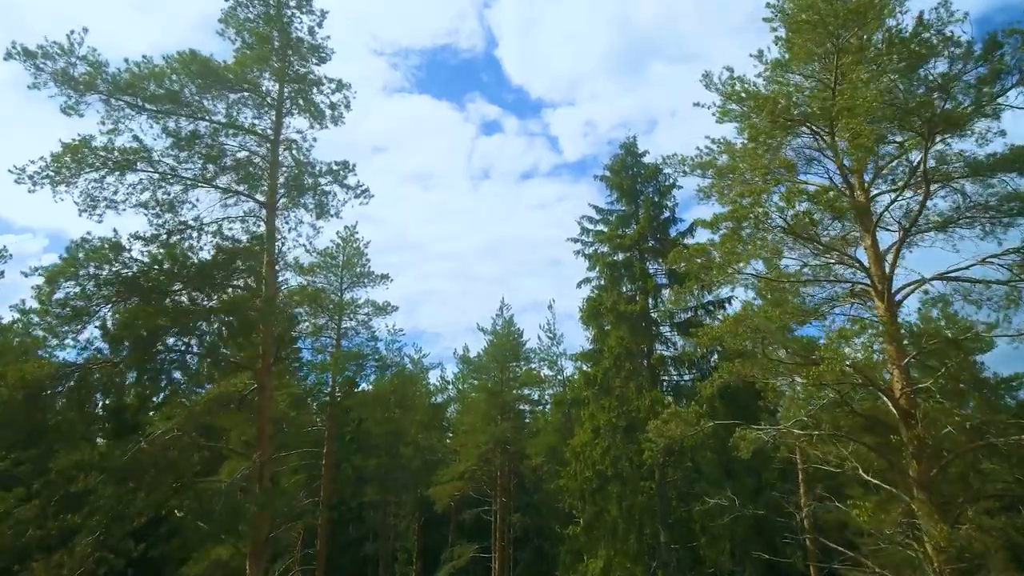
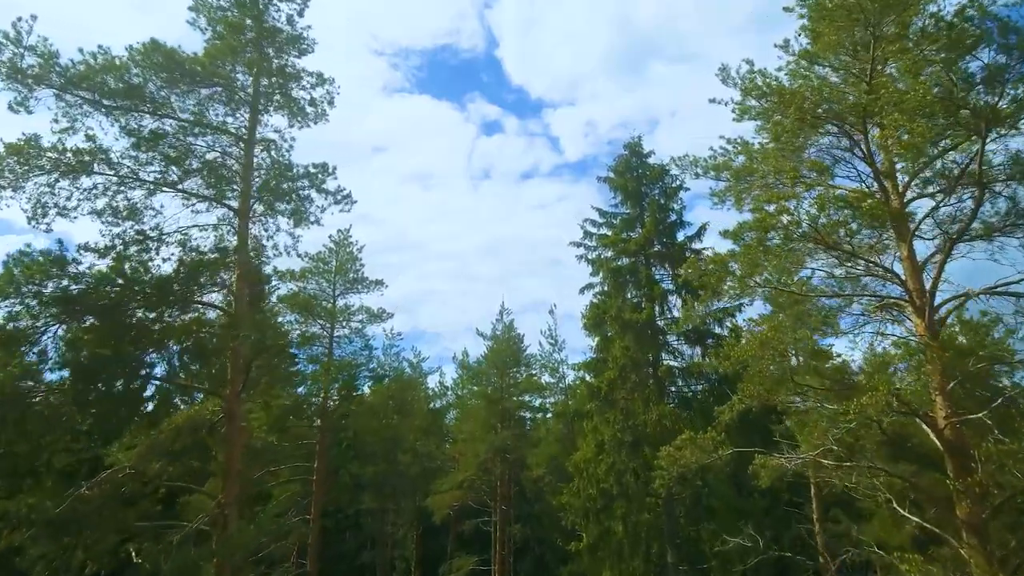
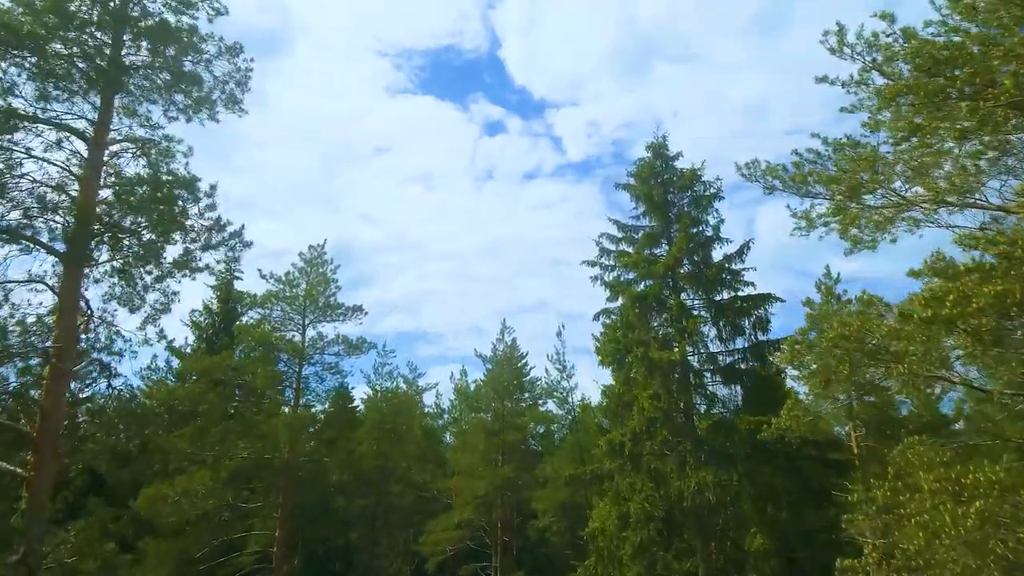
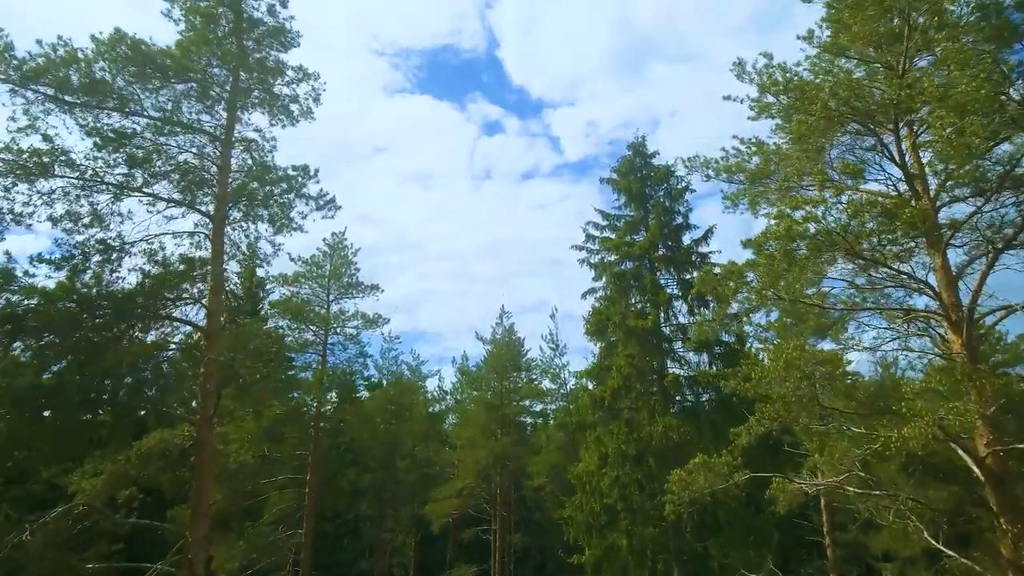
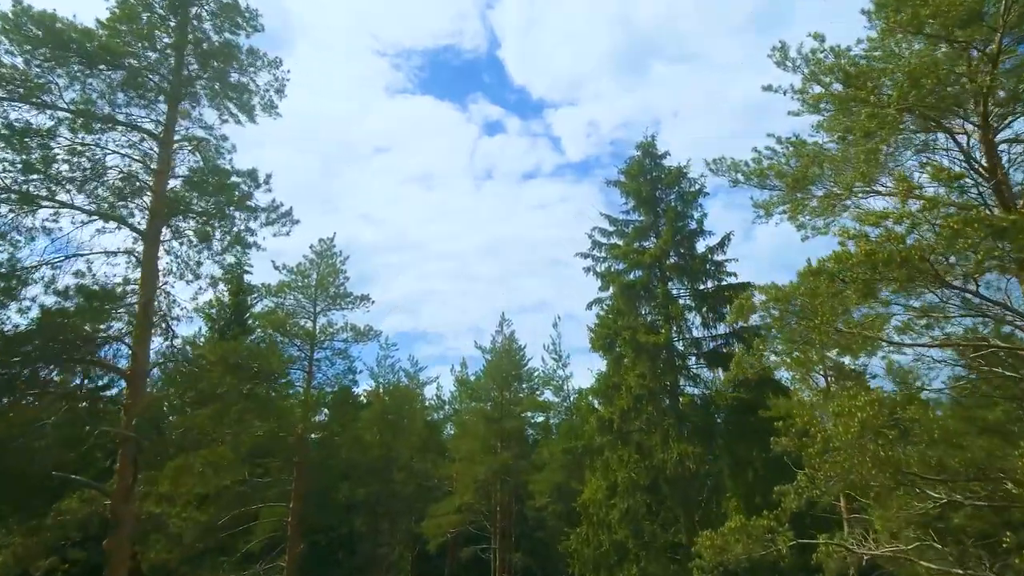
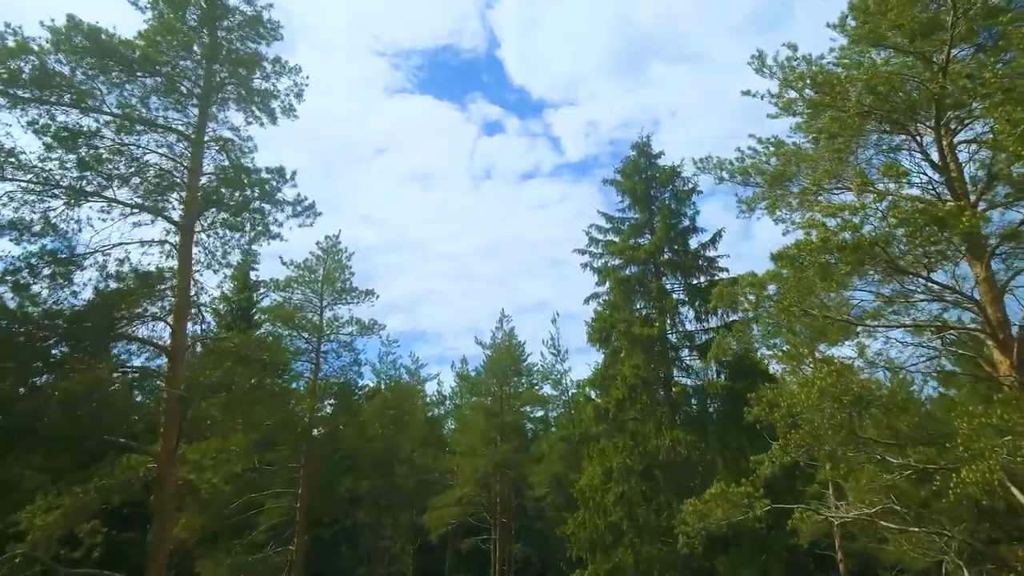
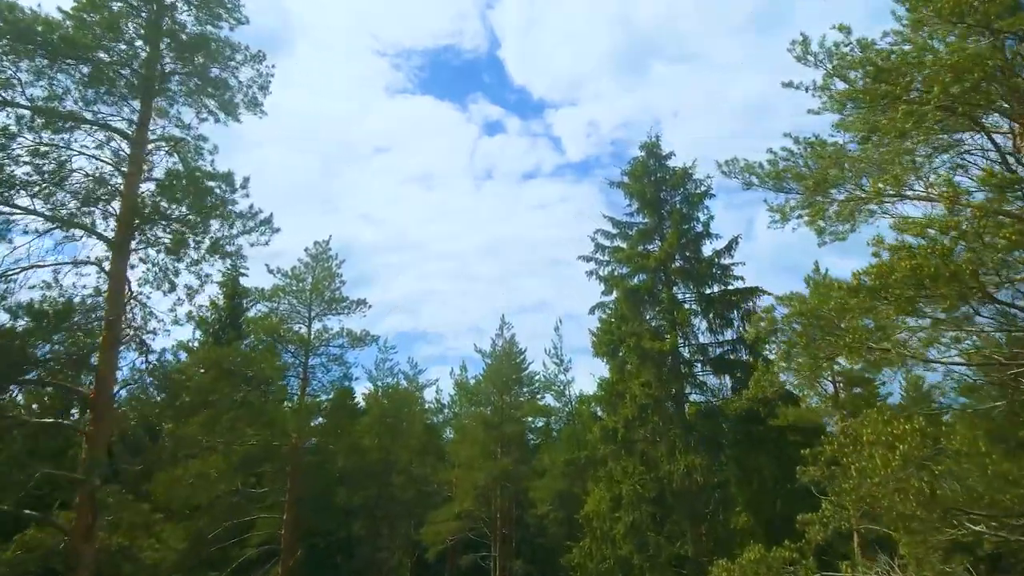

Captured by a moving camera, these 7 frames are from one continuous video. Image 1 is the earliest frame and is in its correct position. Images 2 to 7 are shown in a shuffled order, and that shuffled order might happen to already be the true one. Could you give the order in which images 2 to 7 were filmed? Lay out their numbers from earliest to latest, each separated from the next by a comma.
2, 4, 6, 5, 7, 3
